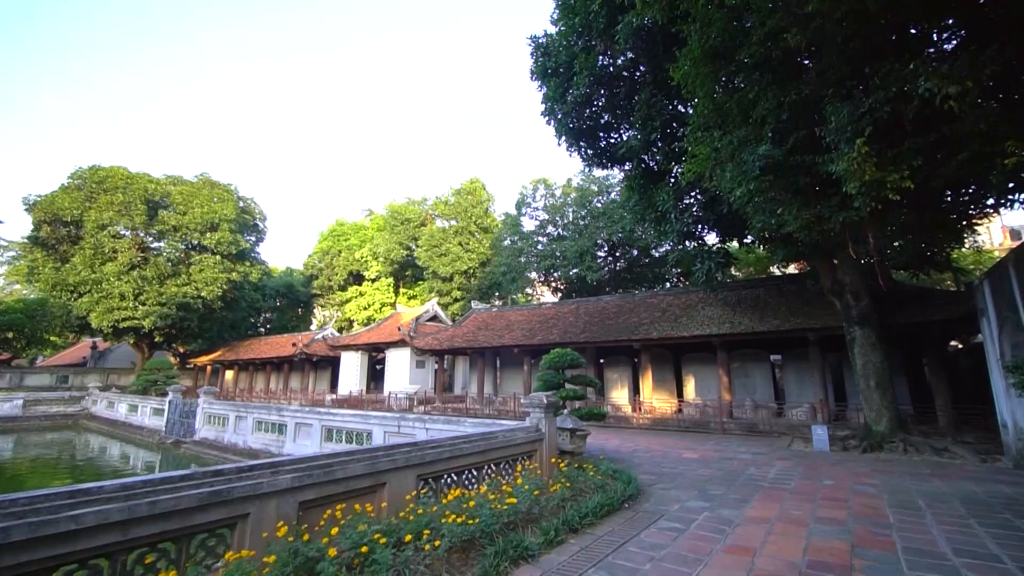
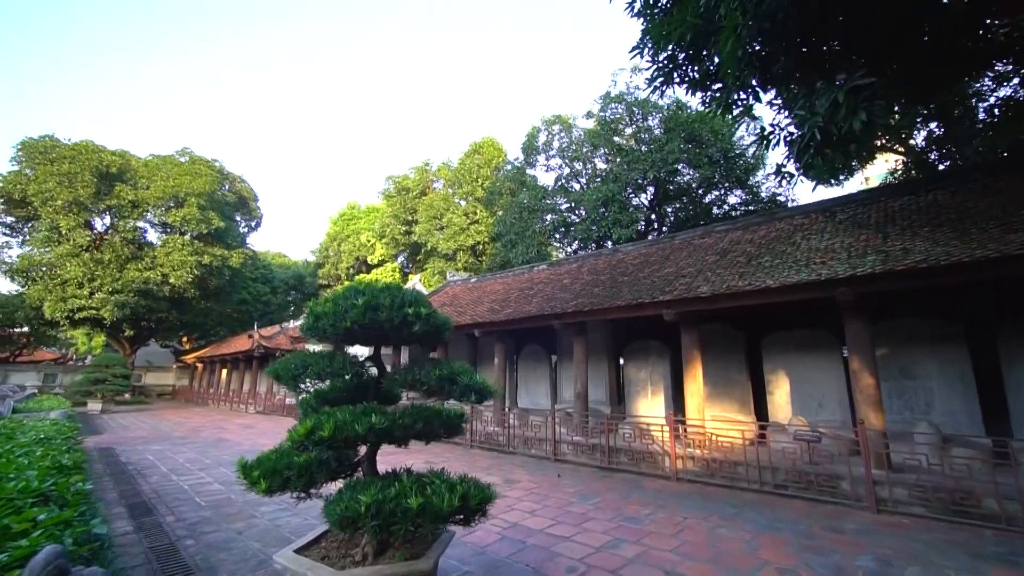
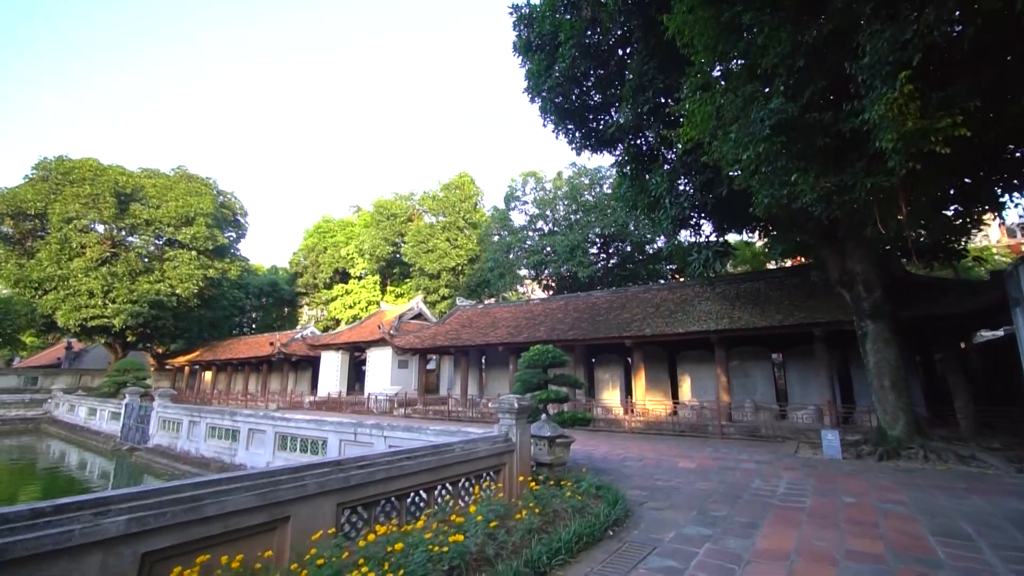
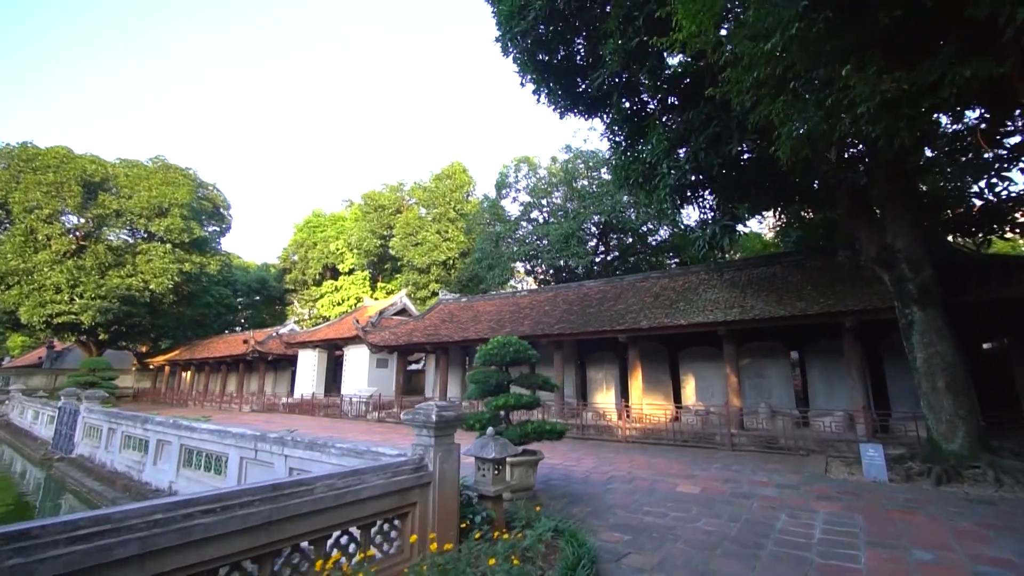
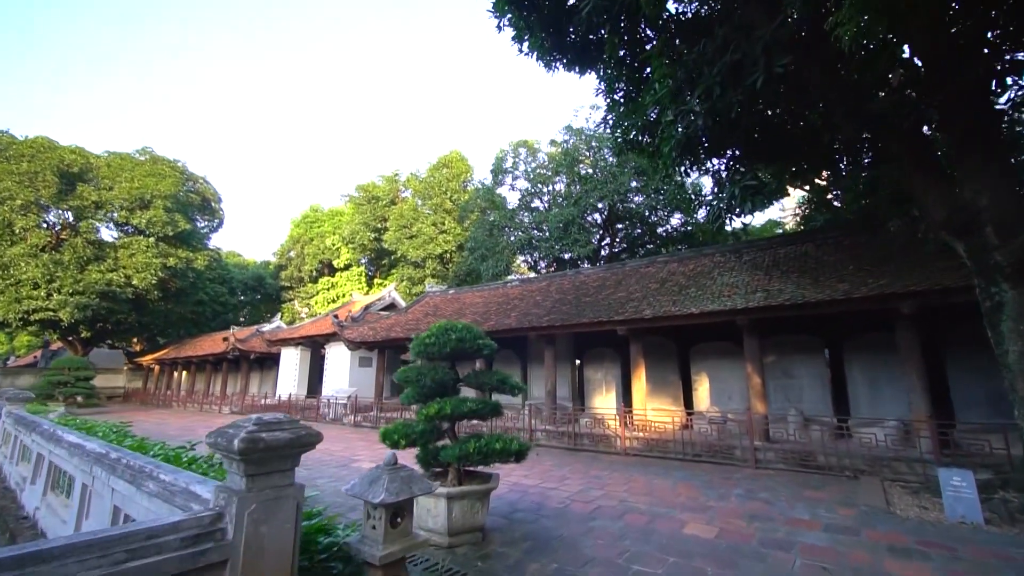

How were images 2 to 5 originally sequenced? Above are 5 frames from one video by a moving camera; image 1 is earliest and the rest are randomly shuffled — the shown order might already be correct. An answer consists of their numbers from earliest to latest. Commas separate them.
3, 4, 5, 2
